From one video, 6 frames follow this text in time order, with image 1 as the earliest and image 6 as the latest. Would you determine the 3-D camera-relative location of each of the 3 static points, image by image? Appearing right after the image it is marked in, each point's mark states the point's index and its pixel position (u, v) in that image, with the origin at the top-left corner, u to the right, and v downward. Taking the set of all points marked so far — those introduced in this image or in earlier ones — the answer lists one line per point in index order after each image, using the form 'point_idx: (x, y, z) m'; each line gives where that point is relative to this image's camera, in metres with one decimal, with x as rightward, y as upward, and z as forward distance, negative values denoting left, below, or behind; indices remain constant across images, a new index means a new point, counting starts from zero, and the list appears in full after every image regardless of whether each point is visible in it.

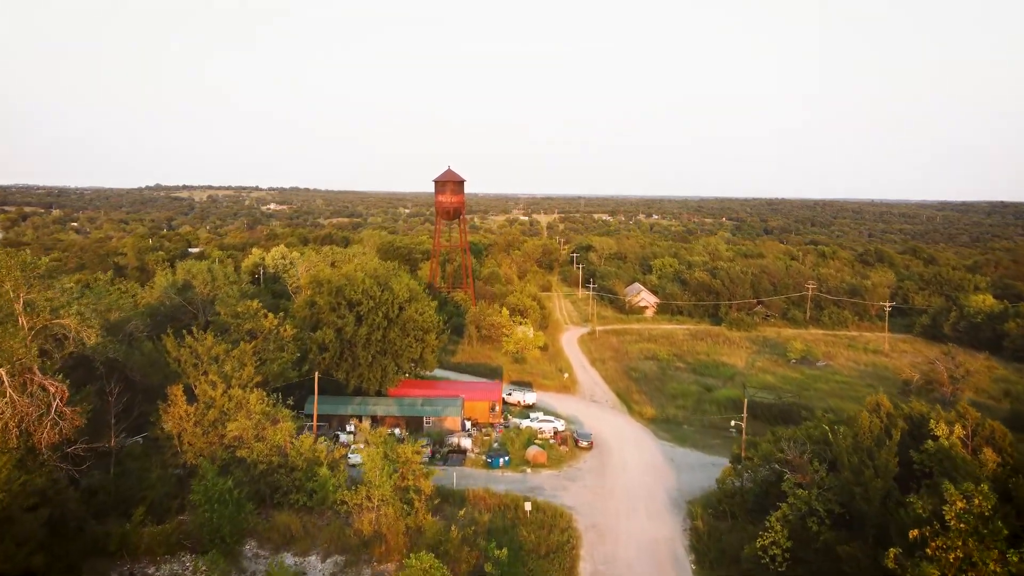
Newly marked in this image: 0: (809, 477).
0: (+5.3, -3.3, +12.0) m
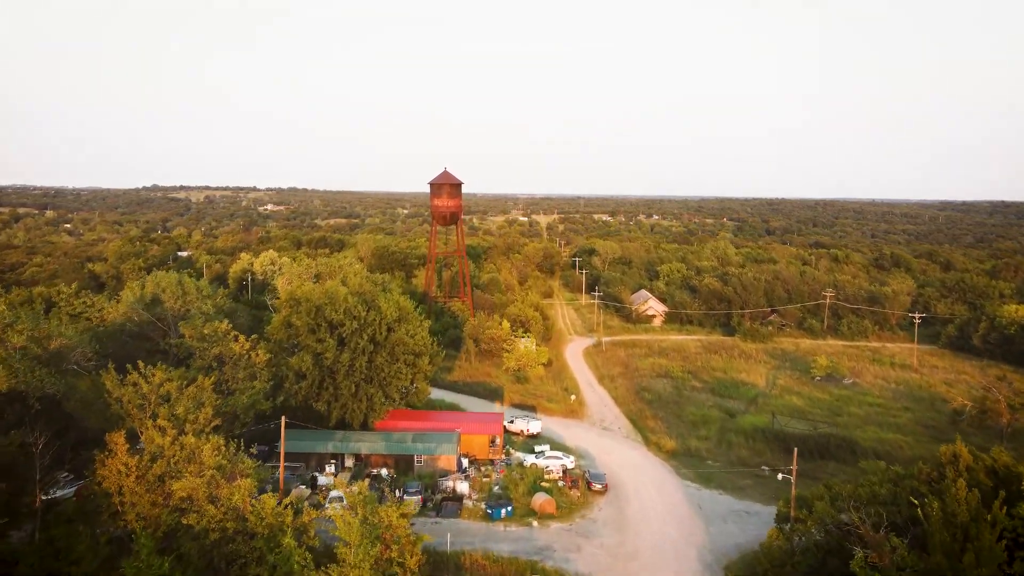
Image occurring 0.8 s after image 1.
0: (+5.3, -3.8, +9.7) m
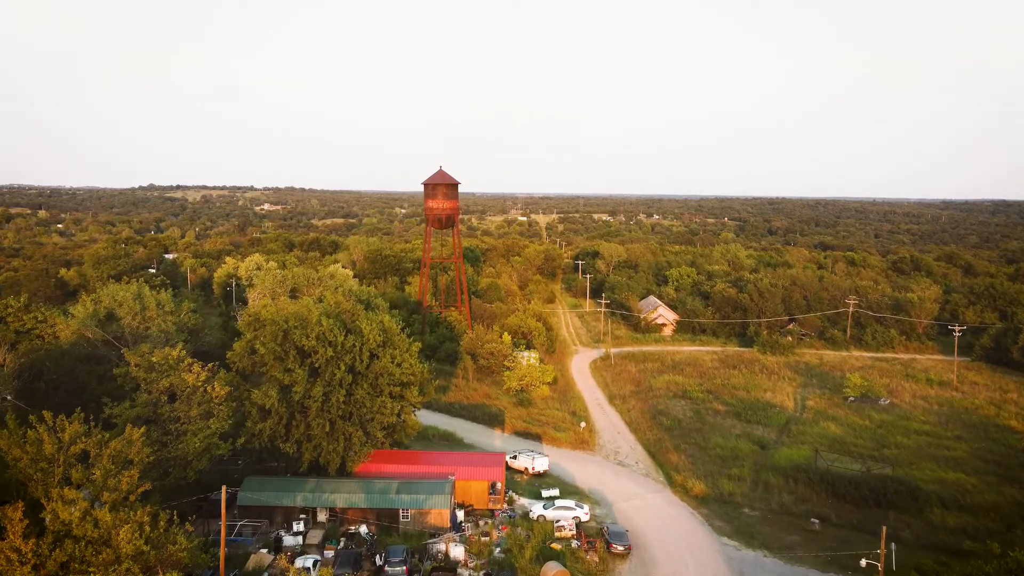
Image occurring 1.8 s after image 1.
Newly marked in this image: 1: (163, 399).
0: (+5.4, -4.3, +7.1) m
1: (-7.3, -2.3, +14.3) m
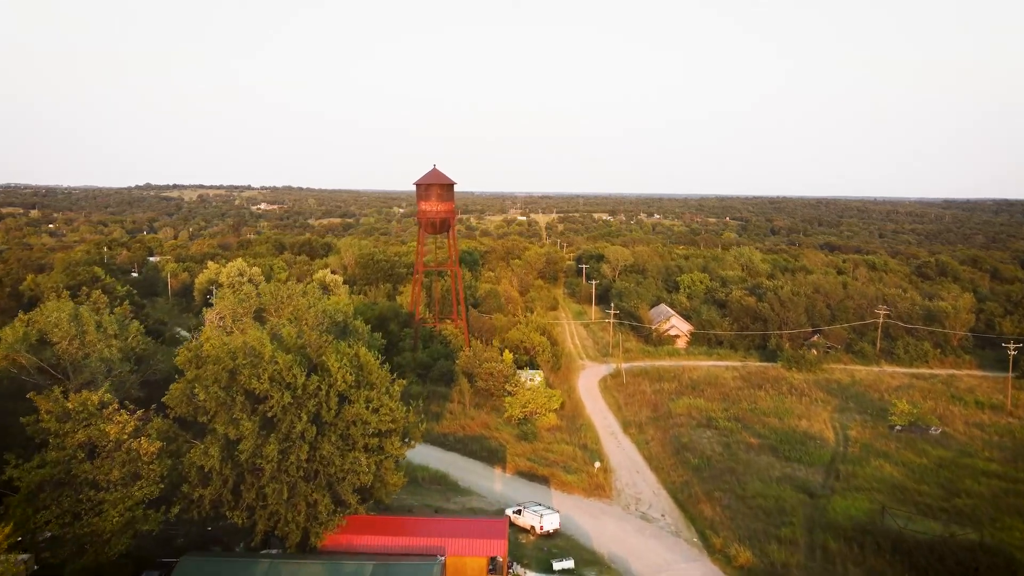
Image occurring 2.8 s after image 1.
0: (+5.5, -4.7, +4.2) m
1: (-7.3, -2.8, +11.3) m
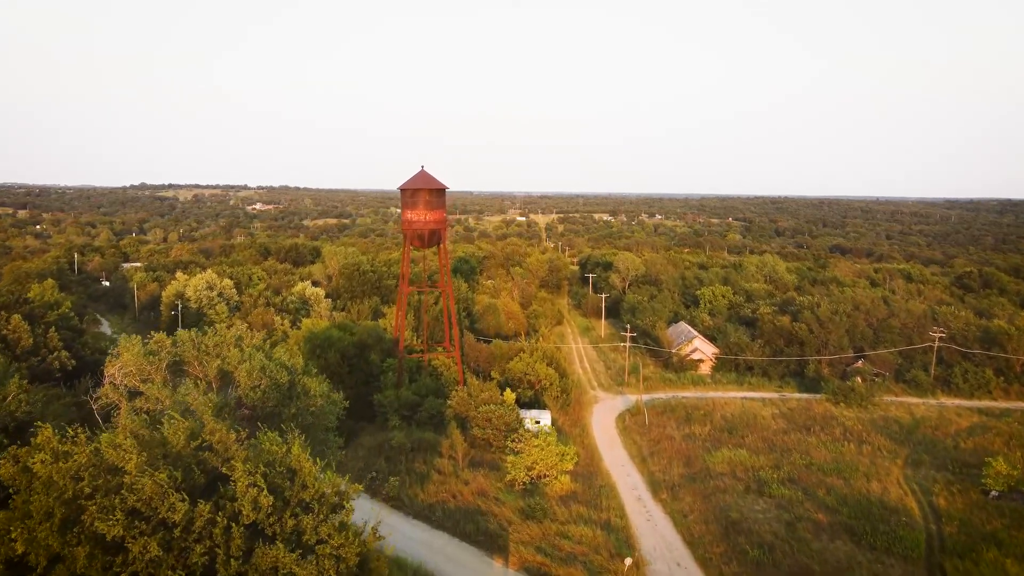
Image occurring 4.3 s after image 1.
0: (+5.7, -5.6, -0.2) m
1: (-7.2, -3.7, +6.9) m
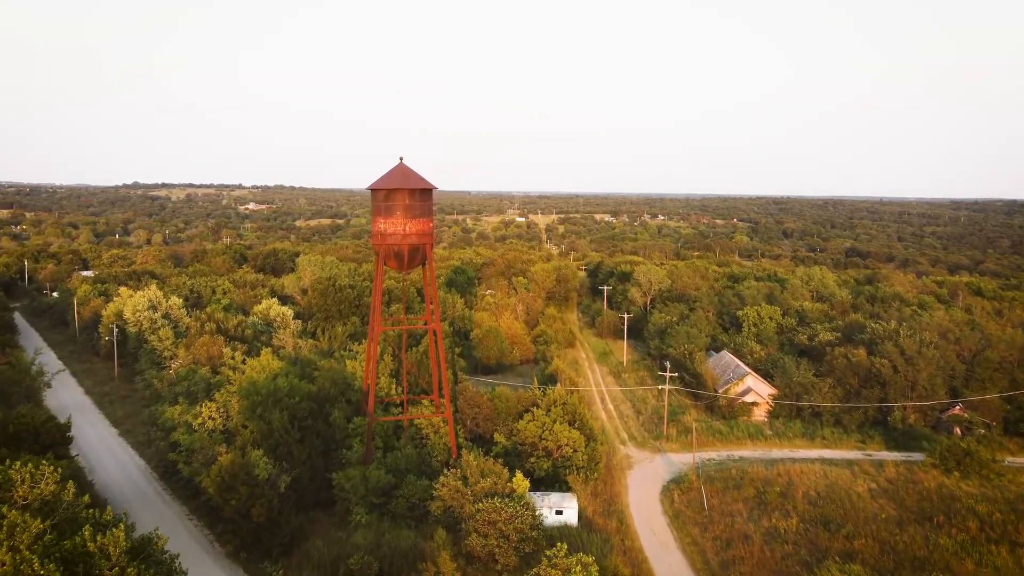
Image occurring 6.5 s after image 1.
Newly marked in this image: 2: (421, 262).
0: (+6.0, -6.6, -6.5) m
1: (-6.8, -4.6, +0.6) m
2: (-2.4, +0.7, +18.1) m
